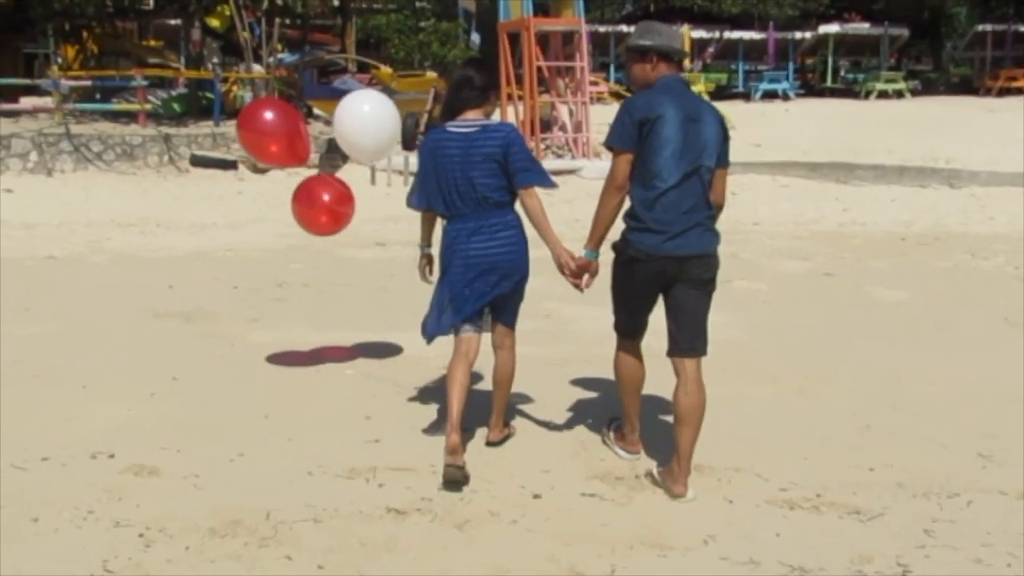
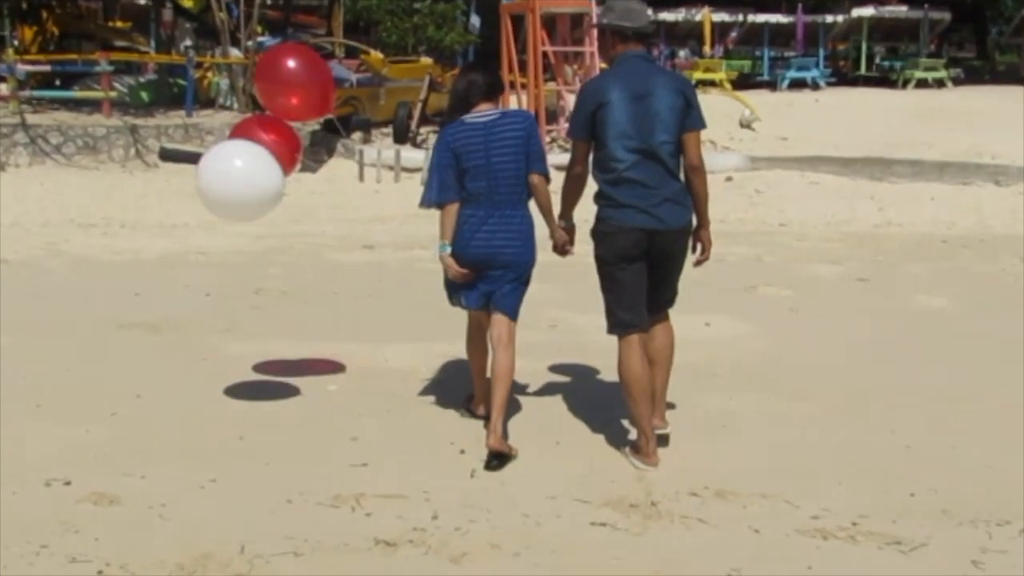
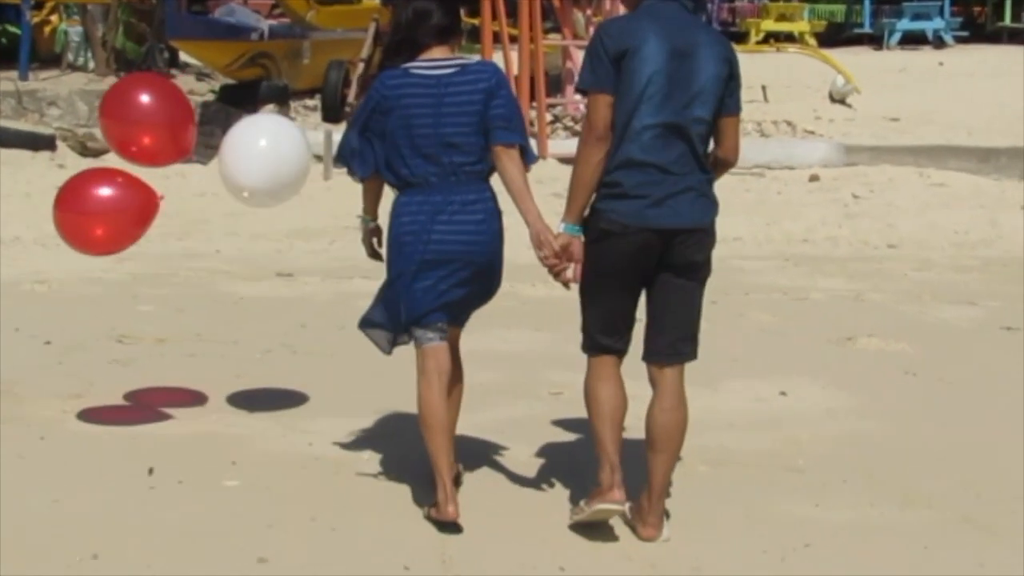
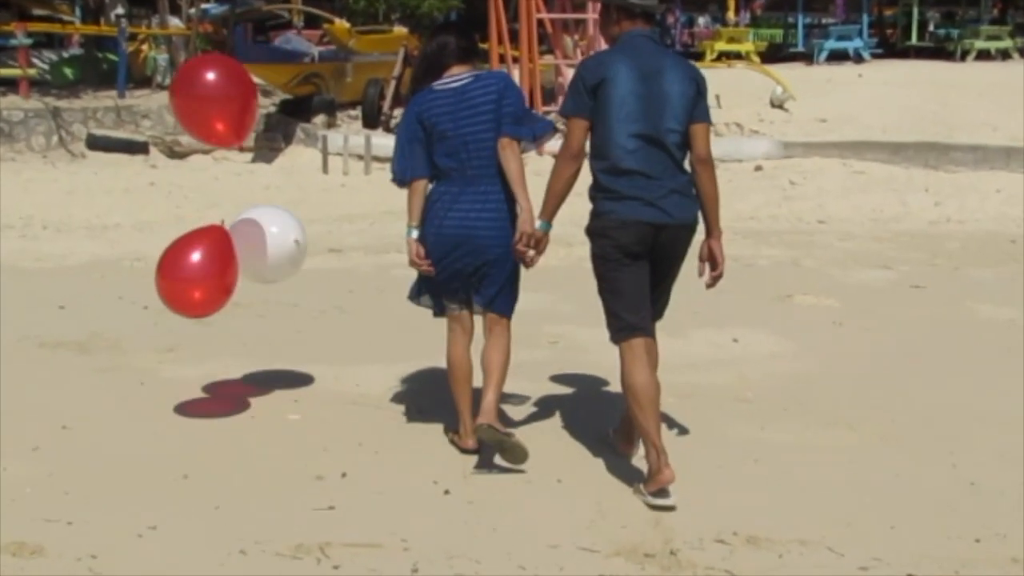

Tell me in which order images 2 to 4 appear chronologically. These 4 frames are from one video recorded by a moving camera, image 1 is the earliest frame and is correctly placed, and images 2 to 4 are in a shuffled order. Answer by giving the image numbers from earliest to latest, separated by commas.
2, 4, 3
